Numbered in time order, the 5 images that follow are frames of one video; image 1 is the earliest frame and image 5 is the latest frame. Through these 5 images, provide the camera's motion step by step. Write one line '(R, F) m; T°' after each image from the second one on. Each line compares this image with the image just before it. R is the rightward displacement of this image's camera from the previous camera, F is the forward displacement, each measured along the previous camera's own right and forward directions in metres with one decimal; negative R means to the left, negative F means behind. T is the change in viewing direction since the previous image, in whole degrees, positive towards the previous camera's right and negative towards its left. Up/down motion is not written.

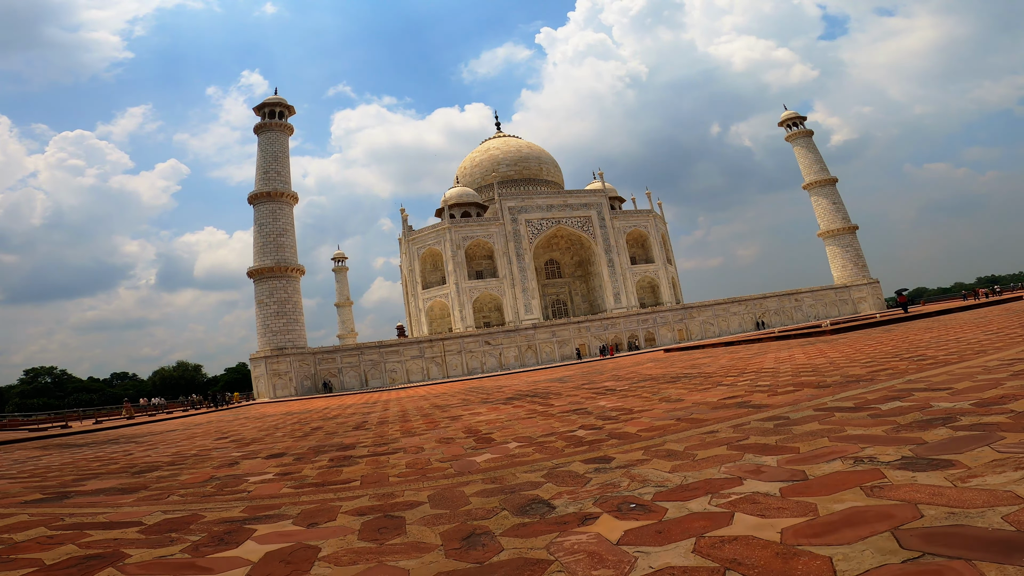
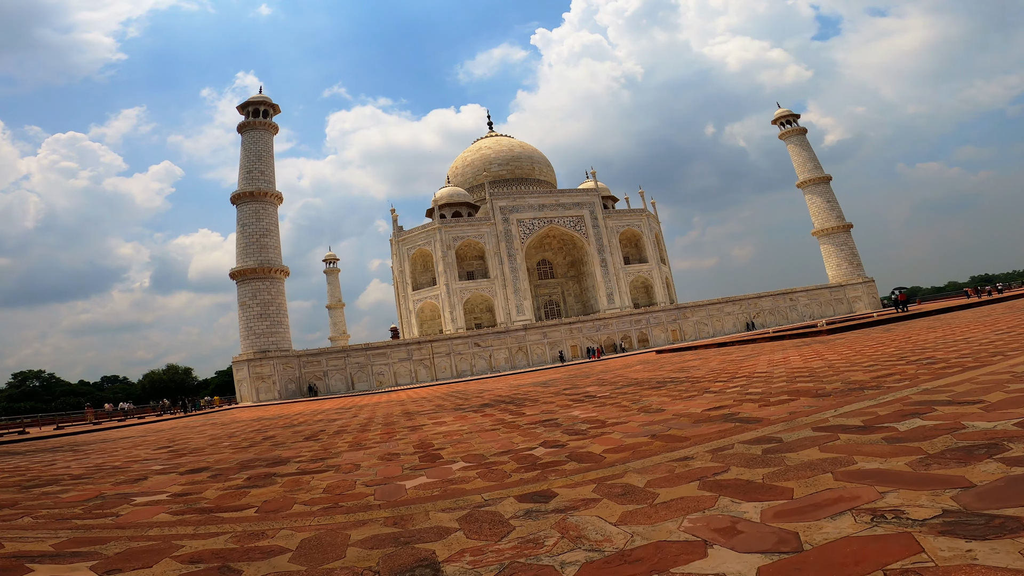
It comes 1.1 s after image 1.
(+0.3, +0.4) m; 0°
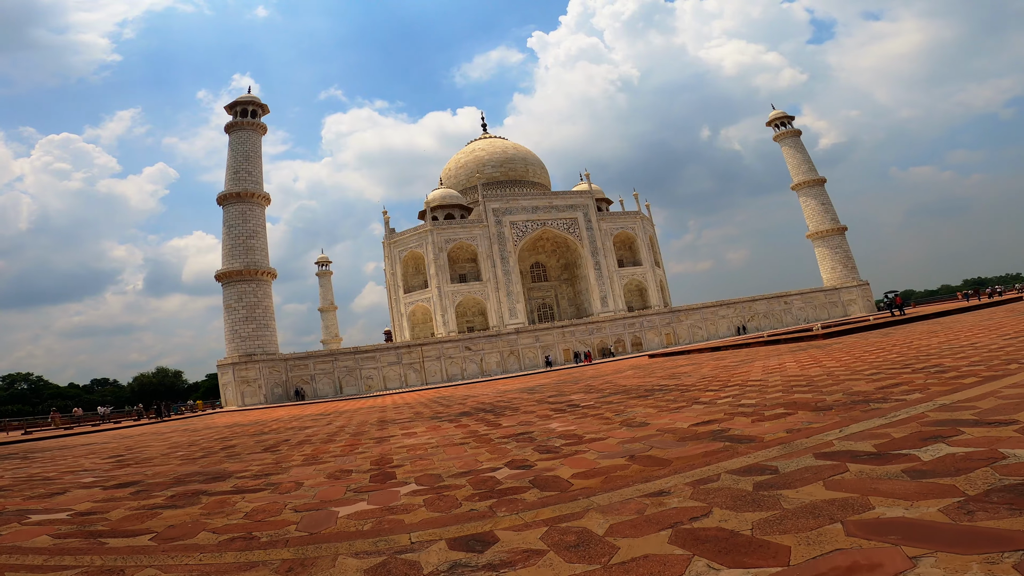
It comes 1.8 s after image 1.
(+0.2, +0.3) m; 0°
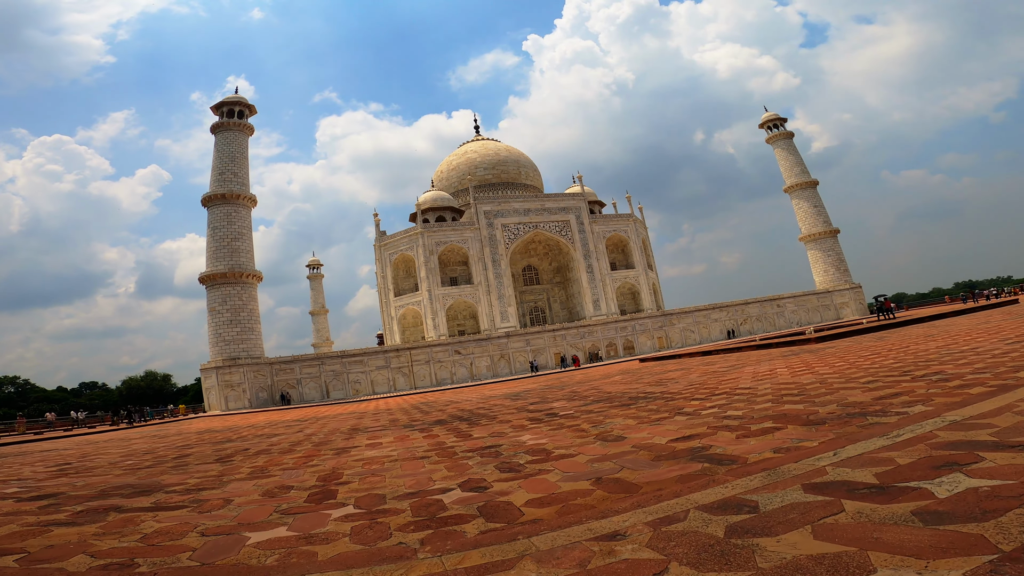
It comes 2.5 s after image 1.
(+0.2, +0.3) m; +1°
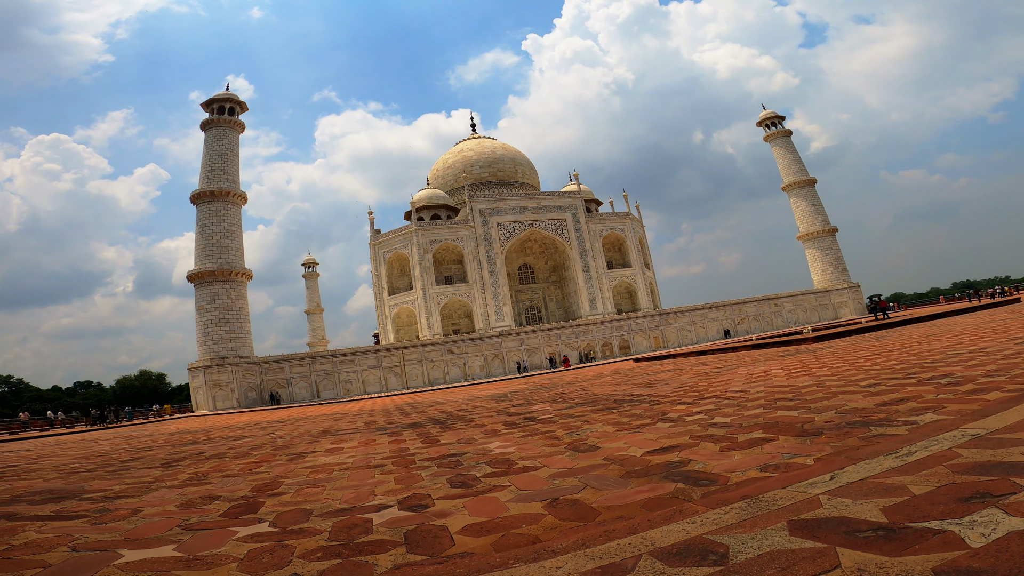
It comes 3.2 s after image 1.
(+0.2, +0.3) m; 0°
